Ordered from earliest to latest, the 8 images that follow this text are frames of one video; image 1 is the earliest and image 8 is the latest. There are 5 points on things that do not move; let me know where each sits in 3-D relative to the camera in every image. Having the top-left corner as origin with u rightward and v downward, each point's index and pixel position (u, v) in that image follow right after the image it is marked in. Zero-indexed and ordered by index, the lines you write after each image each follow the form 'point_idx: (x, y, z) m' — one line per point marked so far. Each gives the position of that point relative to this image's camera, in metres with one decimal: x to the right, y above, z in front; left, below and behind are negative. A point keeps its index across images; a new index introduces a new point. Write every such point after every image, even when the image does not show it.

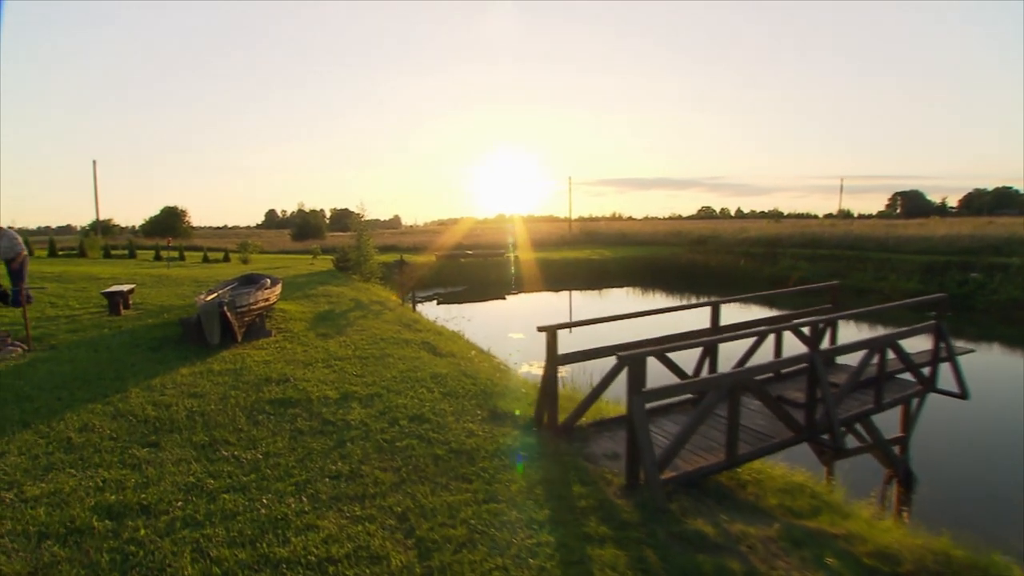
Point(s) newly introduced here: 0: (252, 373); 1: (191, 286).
0: (-3.8, -1.2, +8.4) m
1: (-10.0, +0.1, +17.9) m
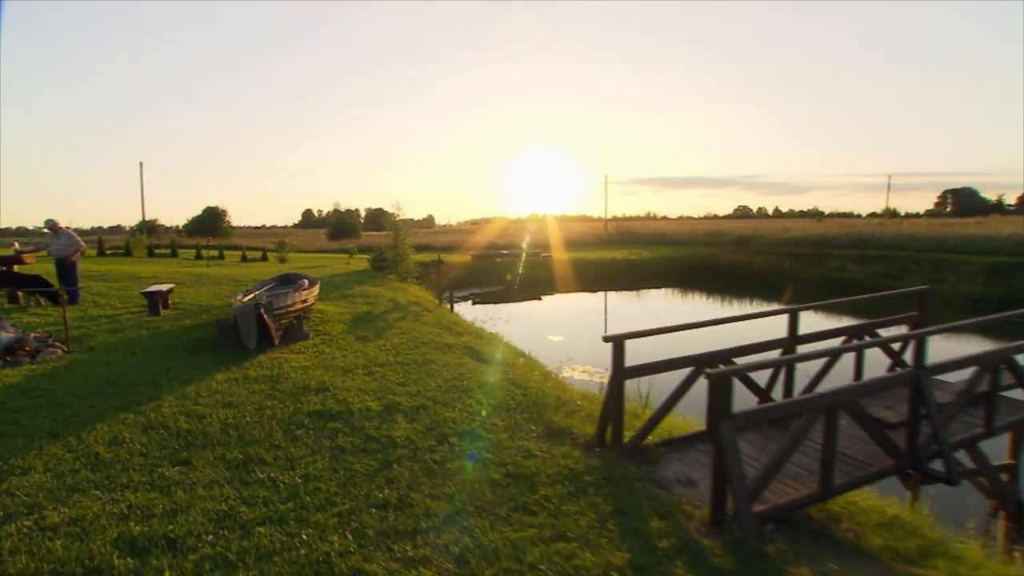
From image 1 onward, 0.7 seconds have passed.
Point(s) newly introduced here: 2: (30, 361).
0: (-3.0, -1.3, +7.9) m
1: (-8.7, +0.1, +17.7) m
2: (-6.9, -1.0, +8.3) m
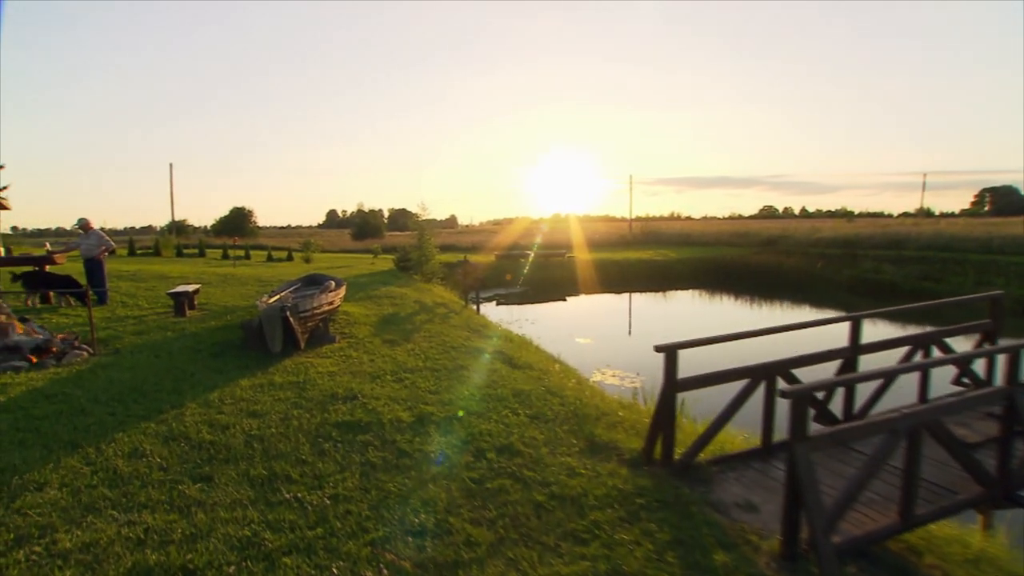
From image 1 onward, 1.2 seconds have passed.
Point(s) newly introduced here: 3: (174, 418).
0: (-2.5, -1.3, +7.5) m
1: (-7.9, +0.1, +17.6) m
2: (-6.4, -1.0, +8.1) m
3: (-3.6, -1.4, +6.1) m
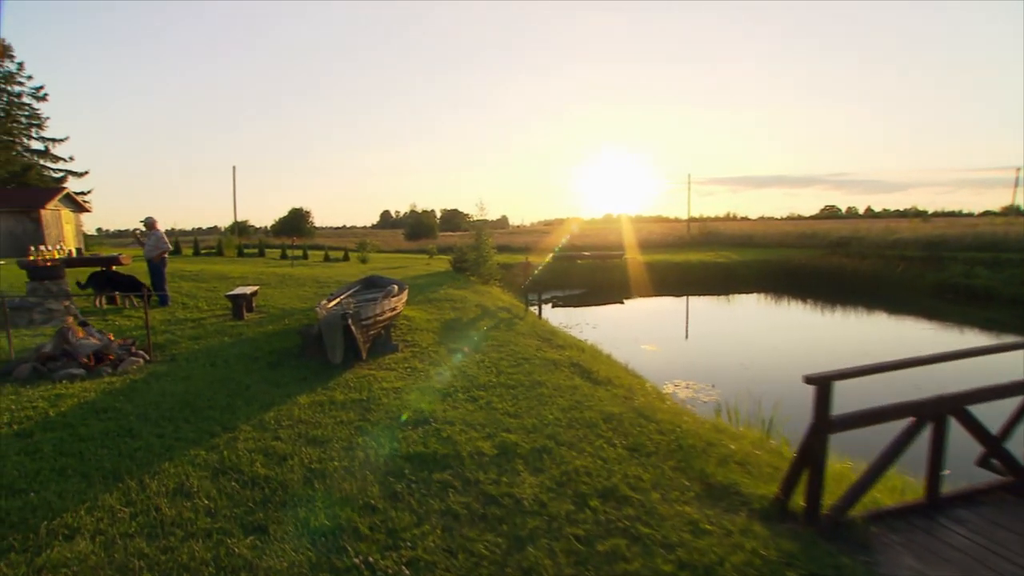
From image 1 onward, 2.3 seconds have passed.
0: (-1.5, -1.4, +6.6) m
1: (-5.9, 0.0, +17.1) m
2: (-5.2, -1.1, +7.5) m
3: (-2.7, -1.5, +5.4) m
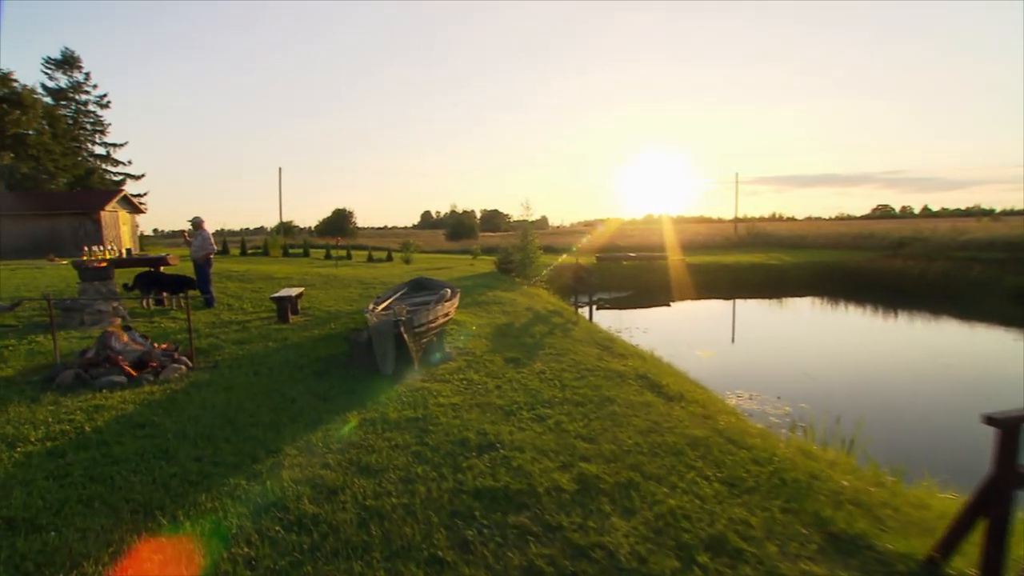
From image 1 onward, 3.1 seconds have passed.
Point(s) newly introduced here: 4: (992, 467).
0: (-0.7, -1.4, +5.9) m
1: (-4.4, 0.0, +16.6) m
2: (-4.4, -1.1, +7.0) m
3: (-2.0, -1.5, +4.7) m
4: (+3.1, -1.2, +3.8) m
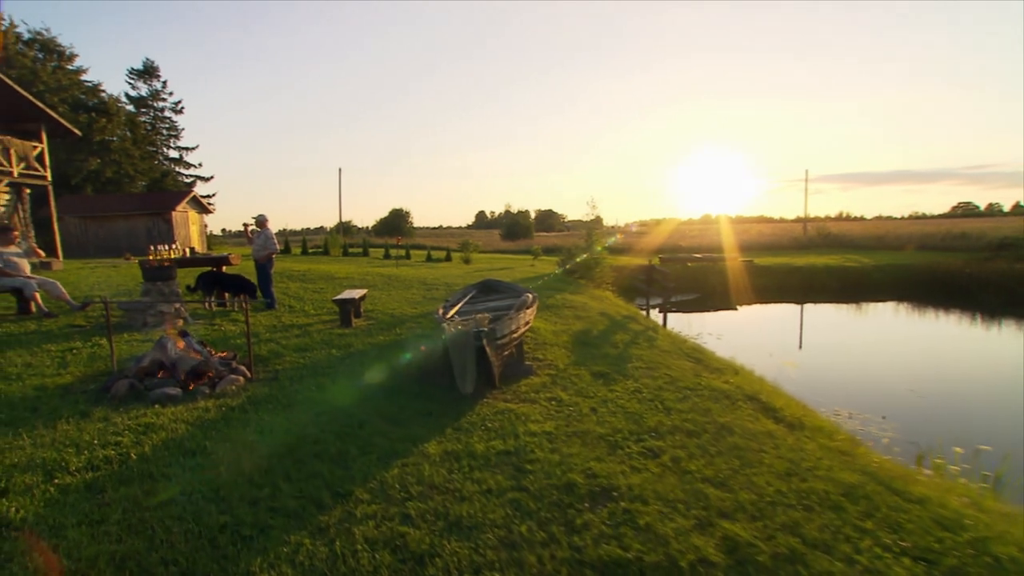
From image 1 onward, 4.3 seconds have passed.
0: (+0.2, -1.5, +4.8) m
1: (-2.5, 0.0, +15.9) m
2: (-3.3, -1.1, +6.3) m
3: (-1.1, -1.5, +3.8) m
4: (+3.9, -1.3, +2.4) m
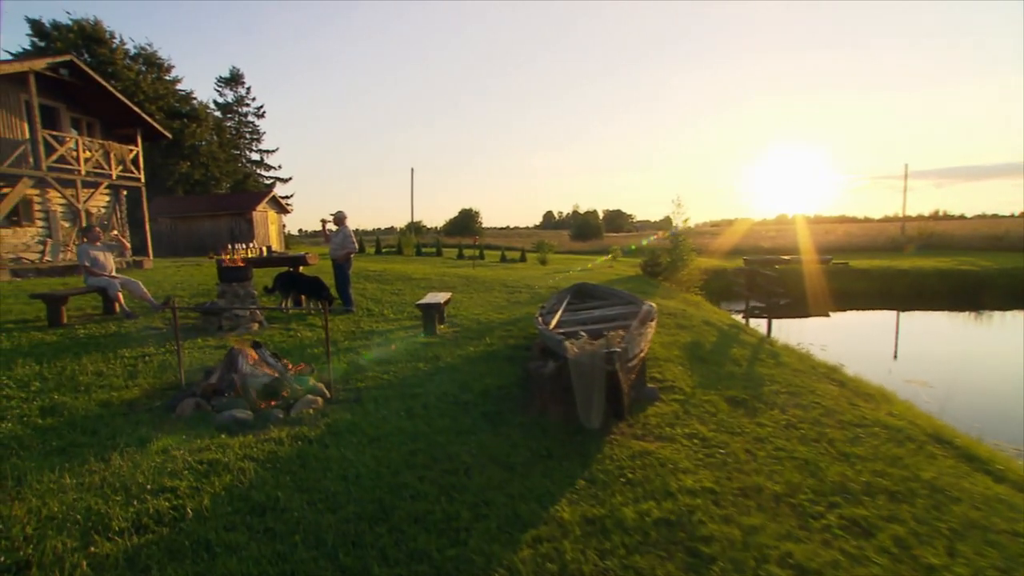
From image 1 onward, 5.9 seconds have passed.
0: (+1.3, -1.6, +3.5) m
1: (-0.2, -0.1, +14.7) m
2: (-2.1, -1.2, +5.3) m
3: (-0.2, -1.6, +2.5) m
4: (+4.6, -1.4, +0.6) m
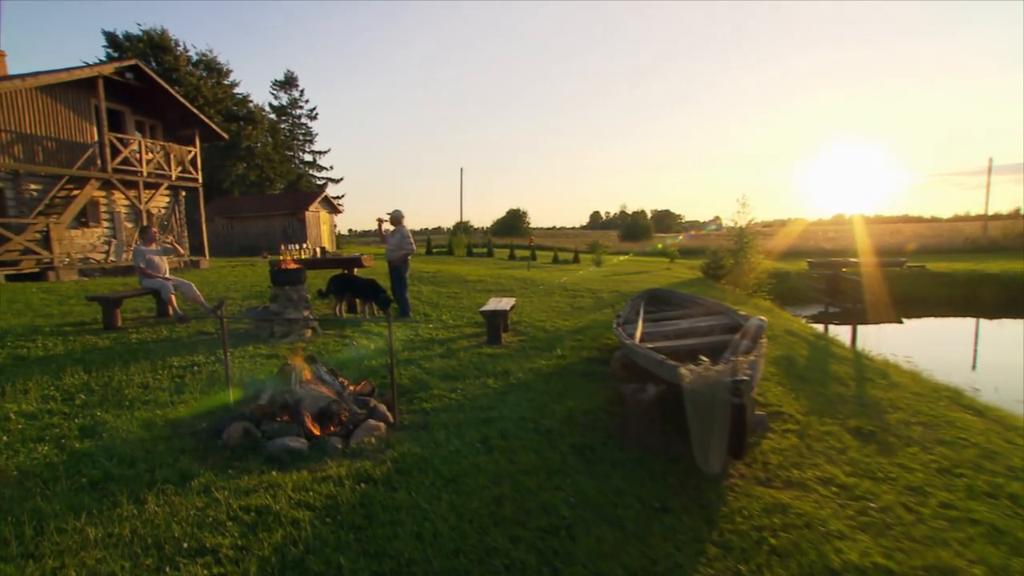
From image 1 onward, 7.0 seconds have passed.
0: (+1.9, -1.7, +2.5) m
1: (+1.3, -0.2, +13.8) m
2: (-1.4, -1.3, +4.6) m
3: (+0.3, -1.7, +1.7) m
4: (+5.0, -1.5, -0.6) m
